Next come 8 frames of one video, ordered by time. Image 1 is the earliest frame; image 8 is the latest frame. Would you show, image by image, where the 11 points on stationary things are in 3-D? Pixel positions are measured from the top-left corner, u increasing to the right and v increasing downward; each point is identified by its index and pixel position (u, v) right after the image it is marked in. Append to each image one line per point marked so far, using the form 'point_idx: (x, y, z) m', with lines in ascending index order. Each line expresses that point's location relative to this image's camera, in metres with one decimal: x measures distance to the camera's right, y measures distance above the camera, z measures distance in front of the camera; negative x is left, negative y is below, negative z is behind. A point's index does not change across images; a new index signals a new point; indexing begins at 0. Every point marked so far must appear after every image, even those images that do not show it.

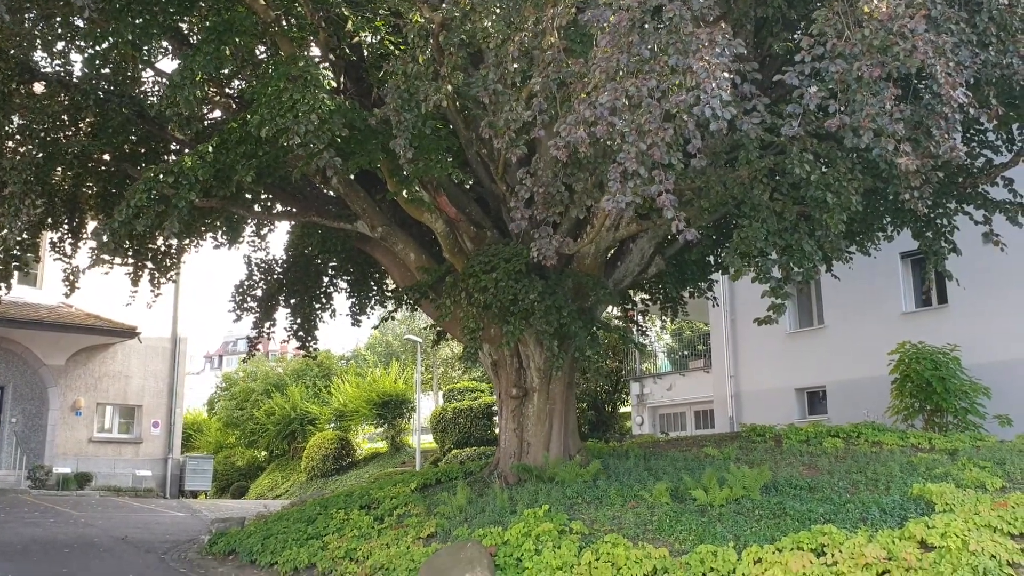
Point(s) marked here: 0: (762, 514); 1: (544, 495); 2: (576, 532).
0: (+2.3, -2.1, +8.7) m
1: (+0.3, -2.2, +10.2) m
2: (+0.6, -2.3, +8.8) m
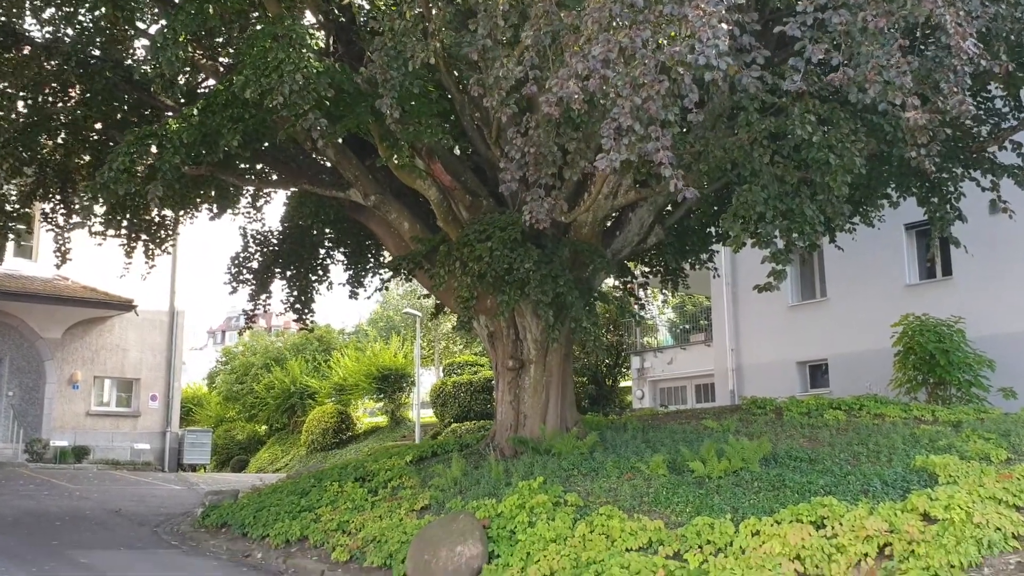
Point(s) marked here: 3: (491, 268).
0: (+2.2, -1.8, +8.5) m
1: (+0.3, -1.9, +10.0) m
2: (+0.5, -2.0, +8.6) m
3: (-0.2, +0.2, +10.2) m
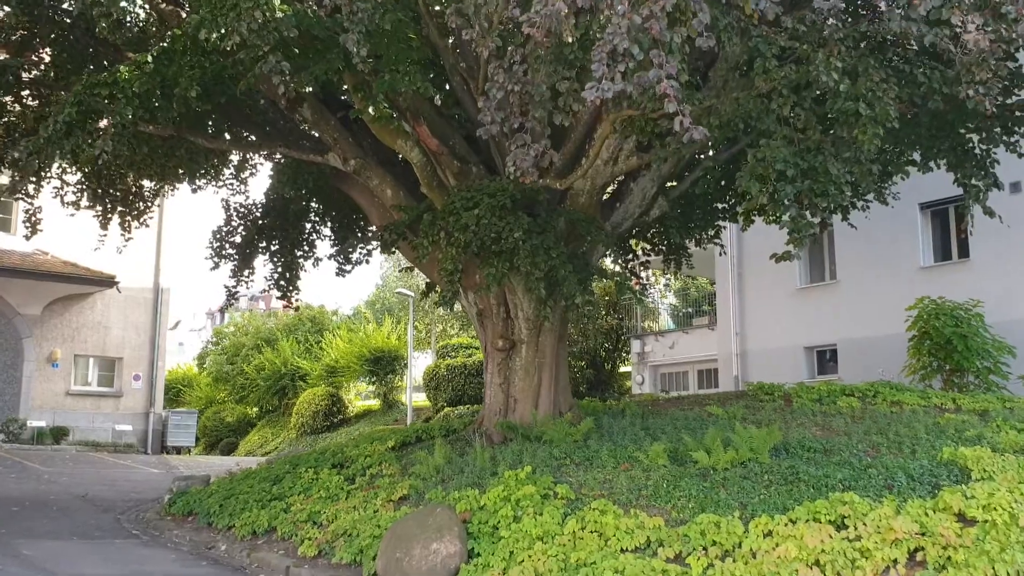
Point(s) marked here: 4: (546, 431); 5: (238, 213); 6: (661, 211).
0: (+2.1, -1.5, +7.7) m
1: (+0.2, -1.6, +9.2) m
2: (+0.4, -1.7, +7.8) m
3: (-0.3, +0.5, +9.3) m
4: (+0.4, -1.5, +9.9) m
5: (-4.8, +1.3, +16.5) m
6: (+1.8, +0.9, +11.4) m
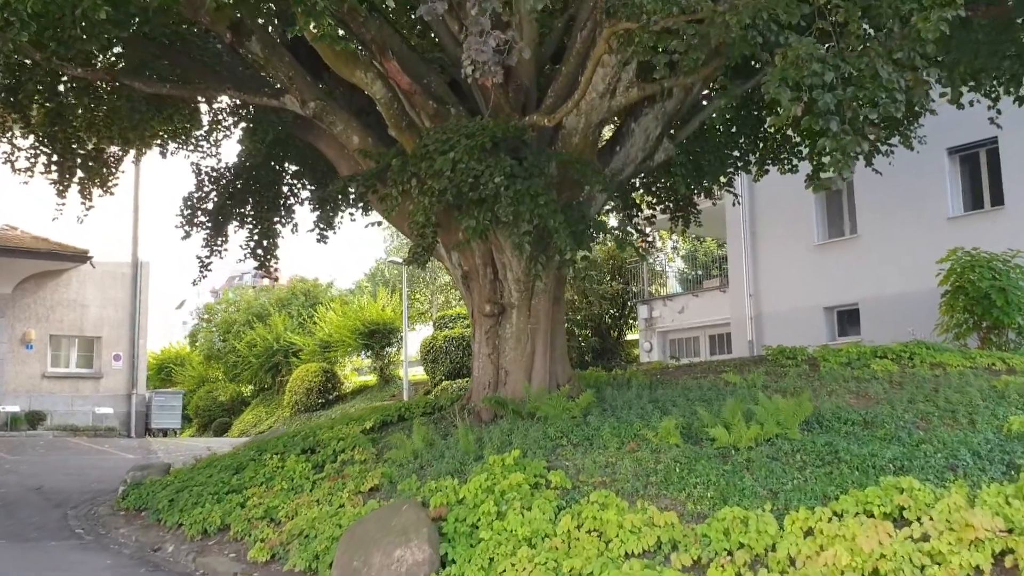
0: (+2.0, -1.2, +6.4) m
1: (+0.1, -1.2, +8.0) m
2: (+0.3, -1.4, +6.6) m
3: (-0.5, +0.9, +8.0) m
4: (+0.3, -1.1, +8.7) m
5: (-4.9, +1.8, +15.2) m
6: (+1.7, +1.4, +10.1) m
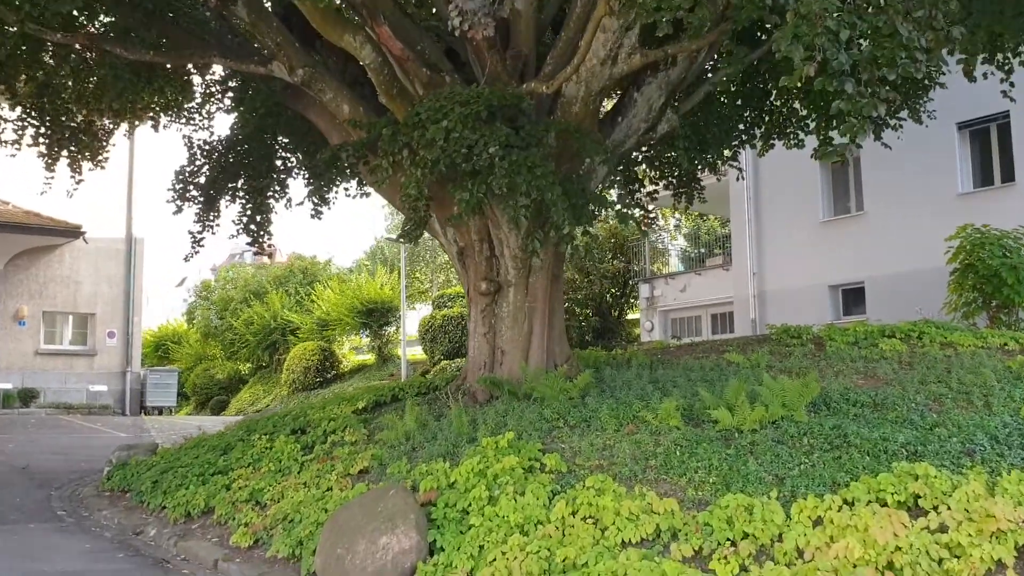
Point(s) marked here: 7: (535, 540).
0: (+1.9, -1.0, +6.1) m
1: (0.0, -1.0, +7.7) m
2: (+0.2, -1.2, +6.3) m
3: (-0.5, +1.1, +7.6) m
4: (+0.2, -0.9, +8.4) m
5: (-4.9, +2.2, +14.8) m
6: (+1.6, +1.7, +9.7) m
7: (+0.1, -1.4, +5.2) m
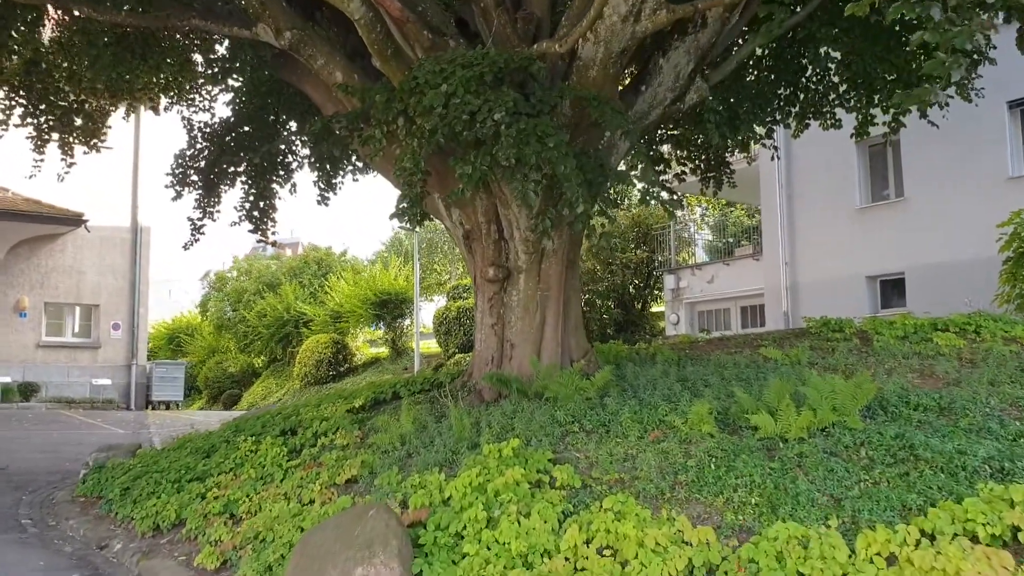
0: (+2.0, -0.9, +5.1) m
1: (+0.1, -0.9, +6.7) m
2: (+0.3, -1.1, +5.3) m
3: (-0.5, +1.2, +6.7) m
4: (+0.3, -0.8, +7.4) m
5: (-4.7, +2.3, +14.0) m
6: (+1.7, +1.8, +8.7) m
7: (+0.1, -1.3, +4.3) m
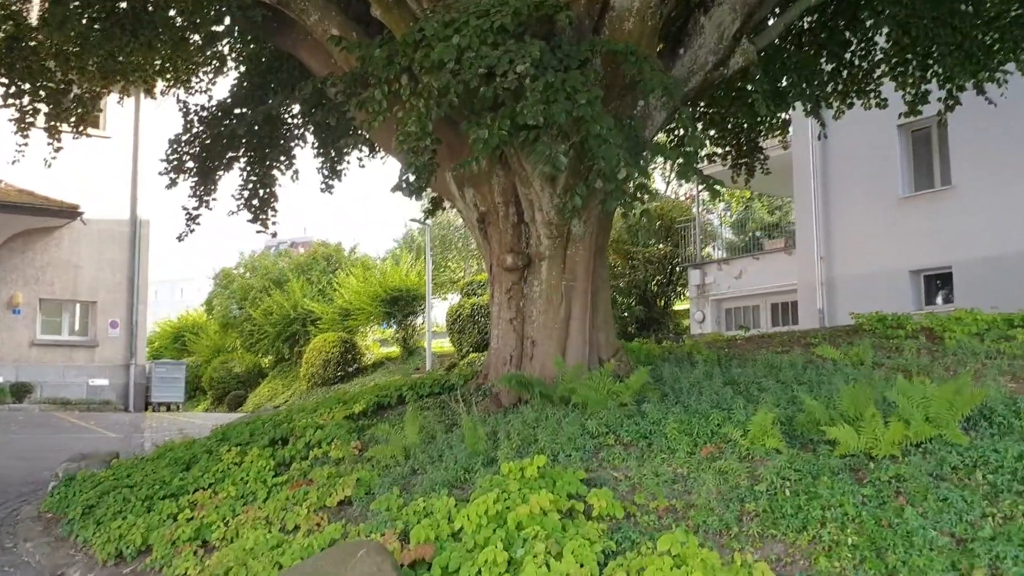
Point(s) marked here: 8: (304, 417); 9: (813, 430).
0: (+2.1, -0.8, +4.0) m
1: (+0.2, -0.9, +5.7) m
2: (+0.4, -1.0, +4.3) m
3: (-0.3, +1.3, +5.7) m
4: (+0.4, -0.7, +6.4) m
5: (-4.4, +2.4, +13.0) m
6: (+1.9, +1.9, +7.7) m
7: (+0.2, -1.2, +3.3) m
8: (-1.8, -1.1, +8.1) m
9: (+1.6, -0.8, +5.1) m
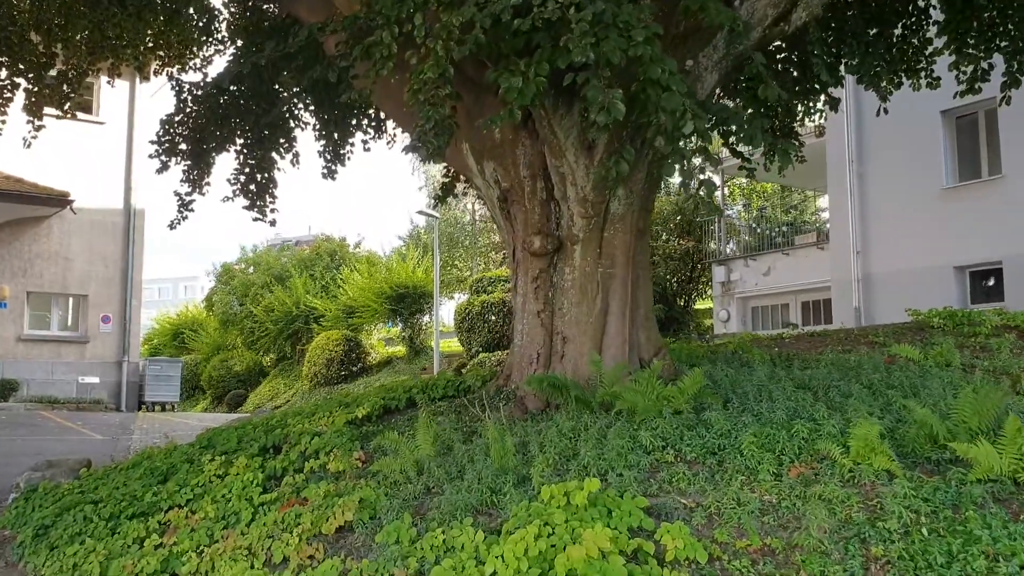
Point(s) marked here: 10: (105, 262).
0: (+2.2, -0.7, +3.0) m
1: (+0.4, -0.8, +4.7) m
2: (+0.6, -0.9, +3.3) m
3: (-0.1, +1.4, +4.7) m
4: (+0.6, -0.6, +5.4) m
5: (-4.2, +2.5, +12.0) m
6: (+2.1, +1.9, +6.6) m
7: (+0.4, -1.1, +2.3) m
8: (-1.6, -1.0, +7.1) m
9: (+1.8, -0.7, +4.0) m
10: (-8.2, +0.5, +19.2) m
